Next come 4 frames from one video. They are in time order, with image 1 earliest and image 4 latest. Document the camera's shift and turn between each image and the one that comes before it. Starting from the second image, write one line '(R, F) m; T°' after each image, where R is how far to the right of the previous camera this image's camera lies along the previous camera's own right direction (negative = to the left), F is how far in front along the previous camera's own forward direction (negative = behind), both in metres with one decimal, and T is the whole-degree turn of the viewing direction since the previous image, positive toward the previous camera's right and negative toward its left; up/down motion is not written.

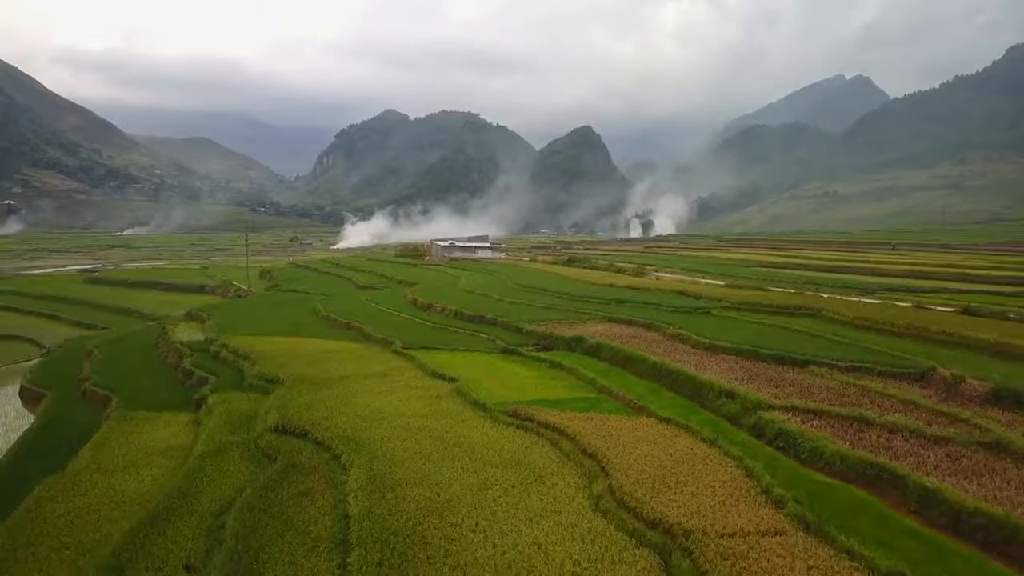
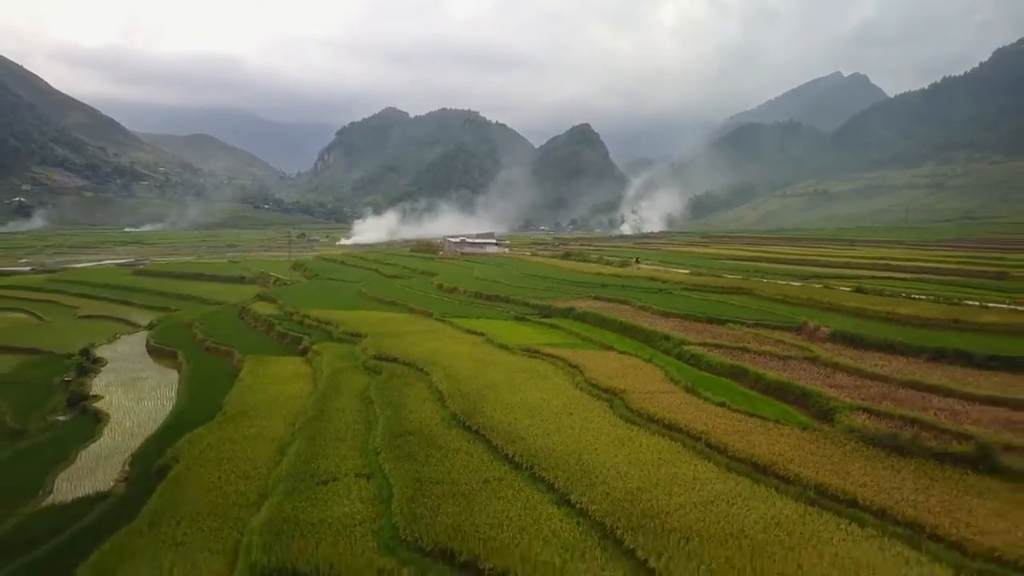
(-0.3, -9.8) m; 0°
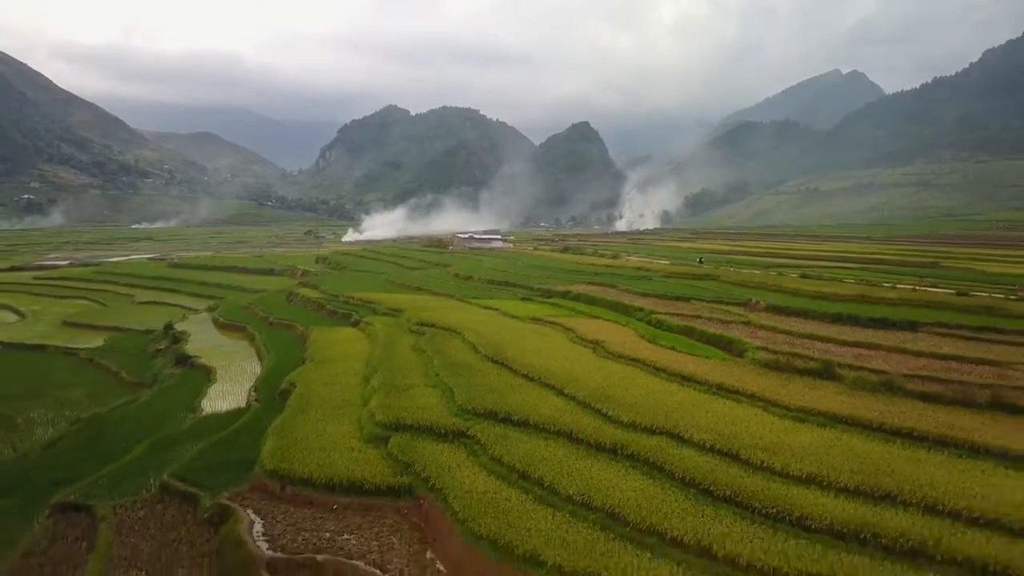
(-0.3, -8.3) m; 0°
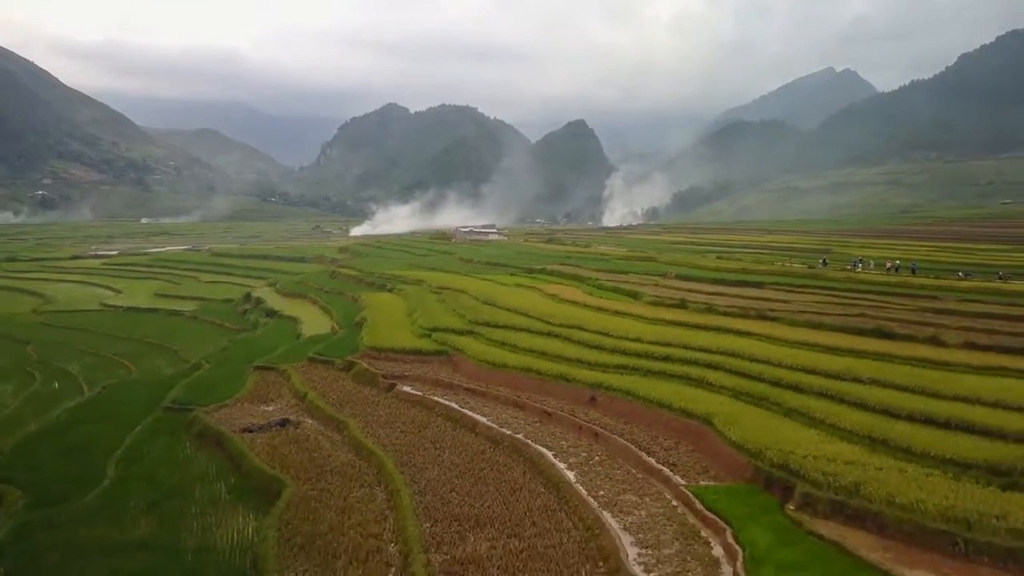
(+0.3, -16.2) m; 0°
